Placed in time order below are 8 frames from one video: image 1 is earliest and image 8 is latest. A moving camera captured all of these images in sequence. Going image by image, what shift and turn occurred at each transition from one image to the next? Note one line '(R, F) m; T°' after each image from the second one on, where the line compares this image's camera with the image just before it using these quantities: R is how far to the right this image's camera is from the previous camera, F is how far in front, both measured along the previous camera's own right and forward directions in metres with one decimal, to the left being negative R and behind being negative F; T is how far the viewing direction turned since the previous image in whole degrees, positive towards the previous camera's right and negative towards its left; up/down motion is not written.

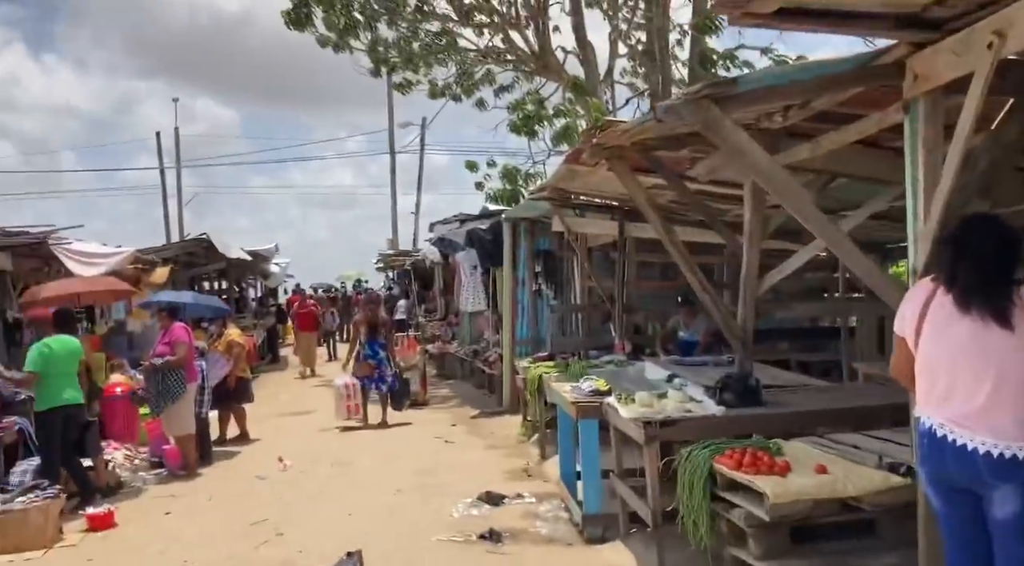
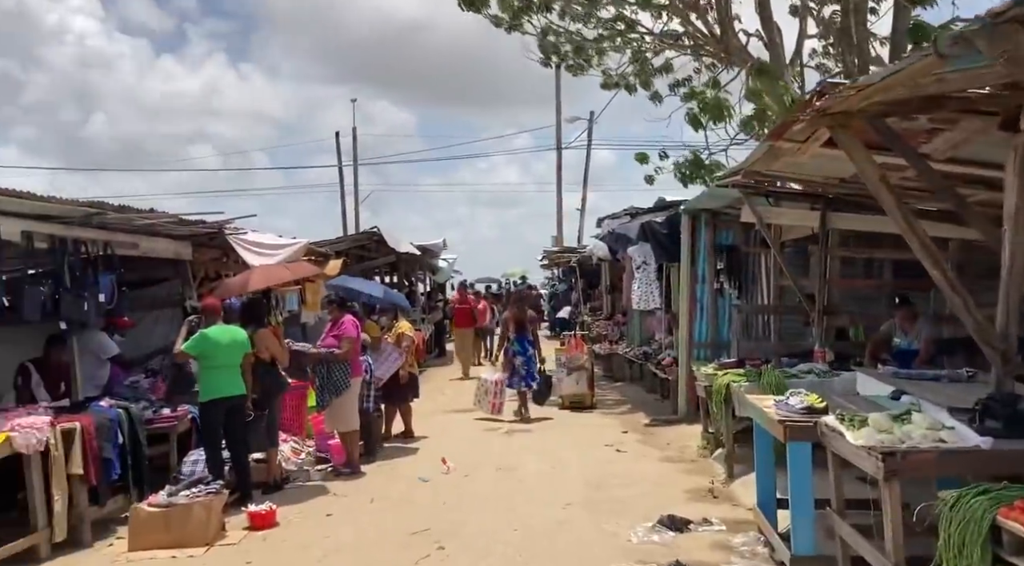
(-0.2, +0.7) m; -10°
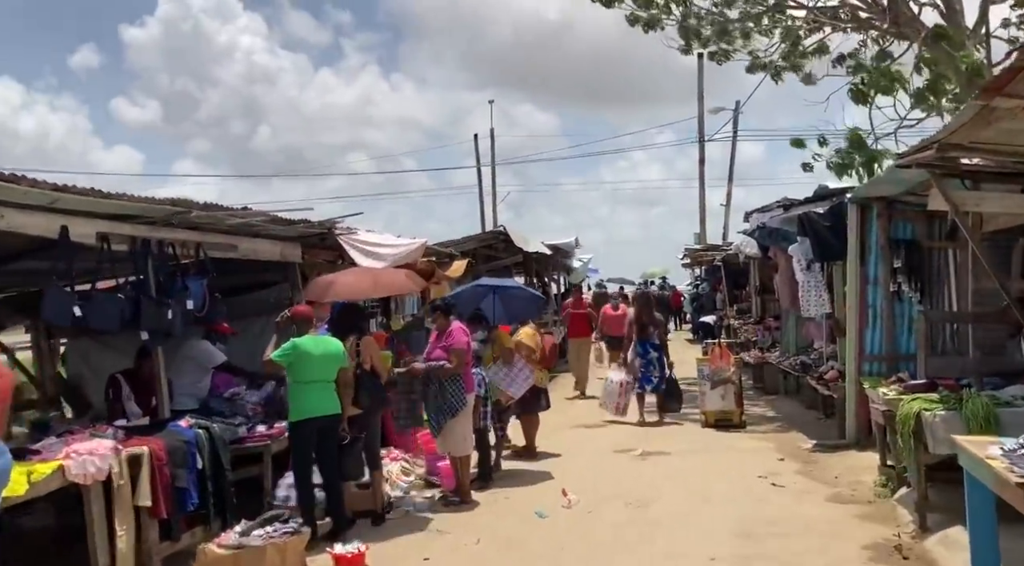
(+0.1, +1.3) m; -8°
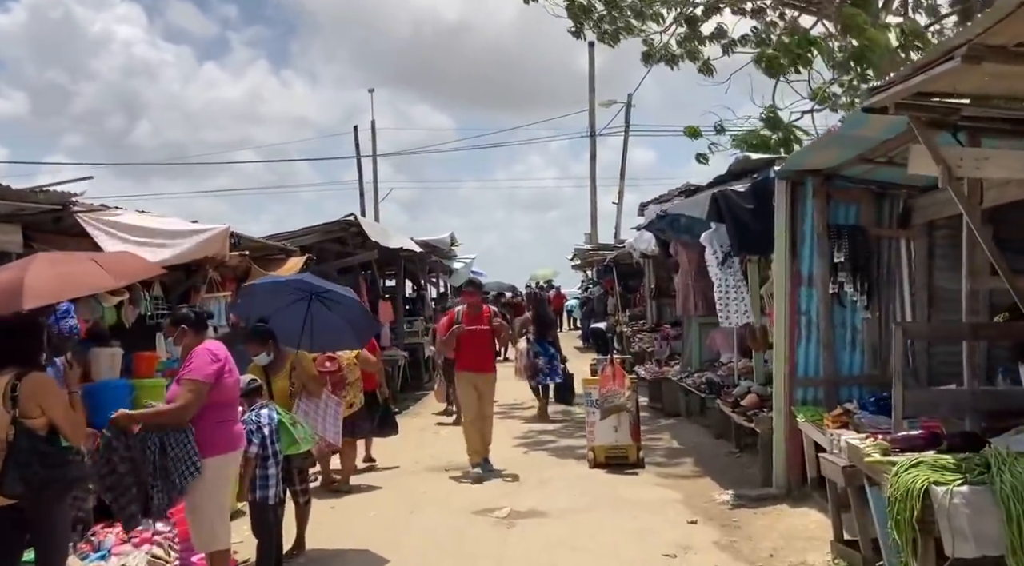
(+0.6, +2.7) m; +6°
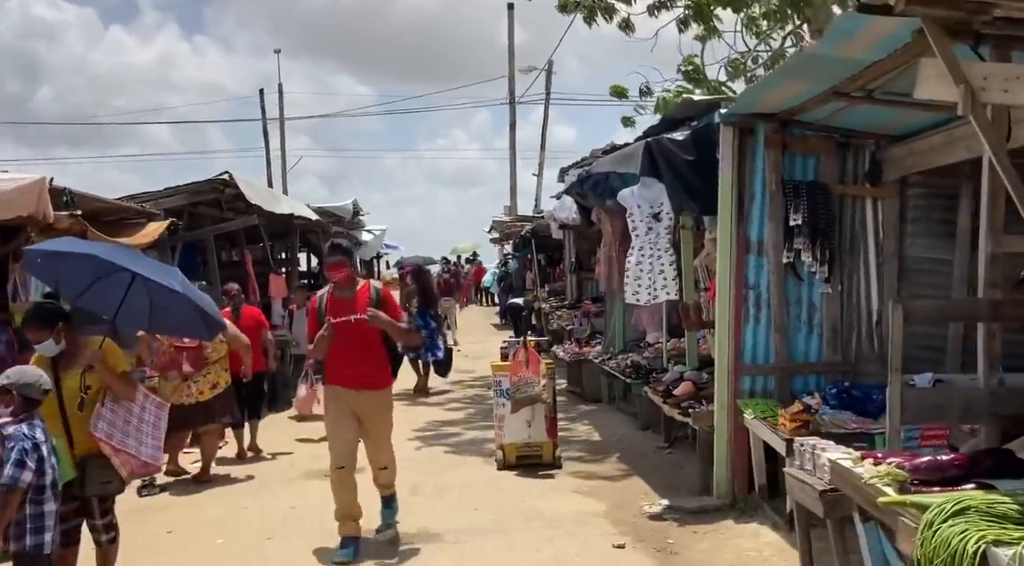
(+0.2, +1.5) m; +5°
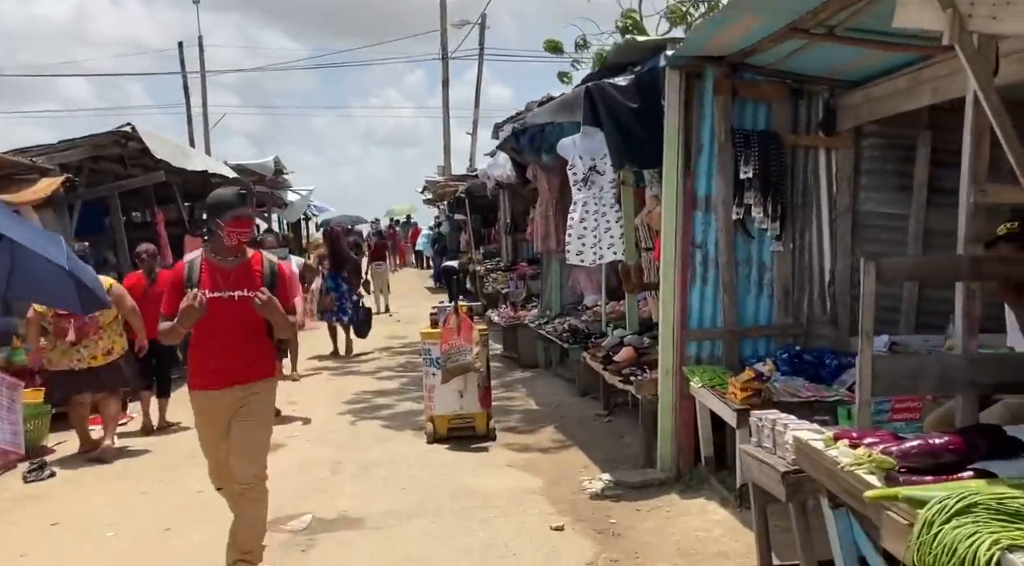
(+0.1, +0.6) m; +4°
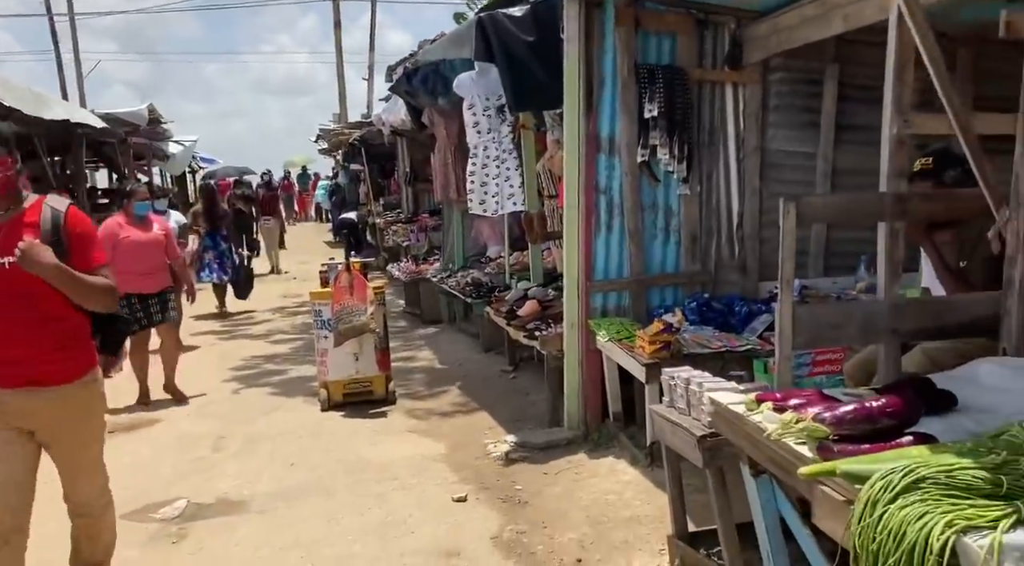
(+0.1, +0.4) m; +5°
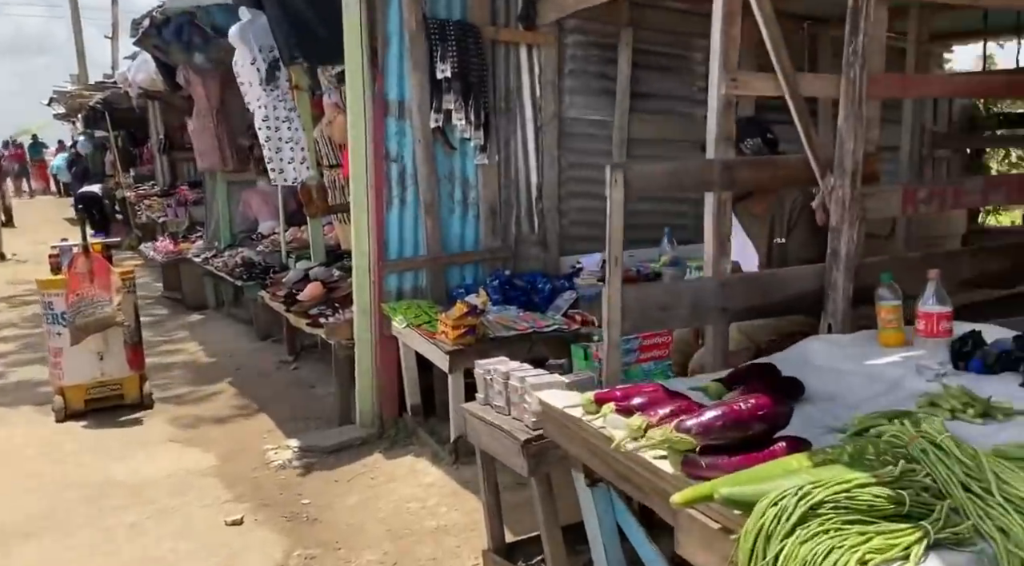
(0.0, +0.5) m; +13°
